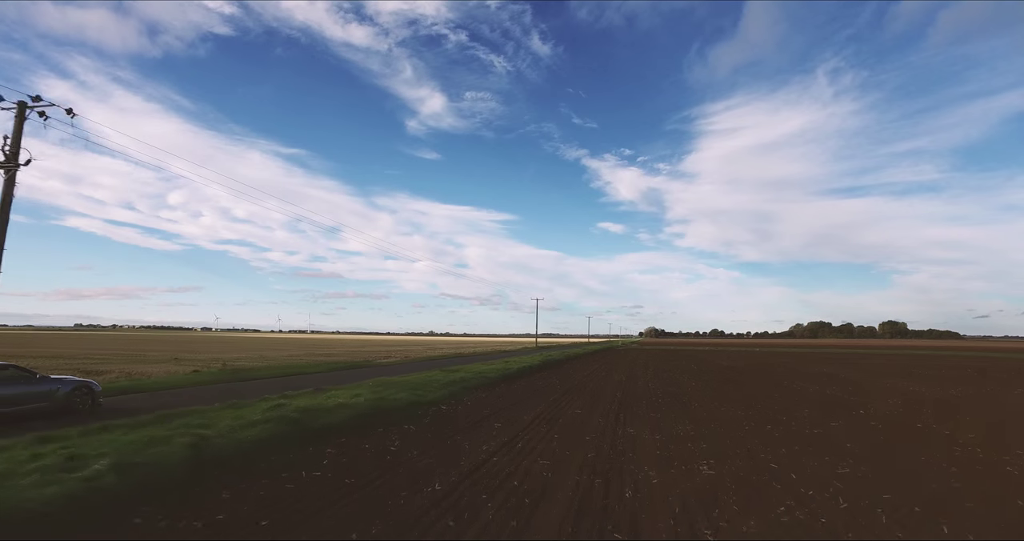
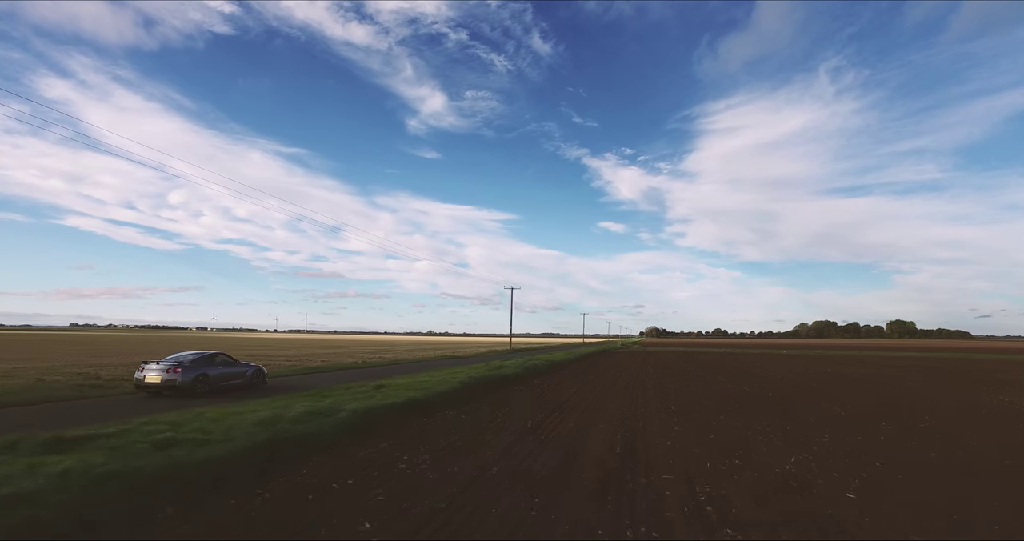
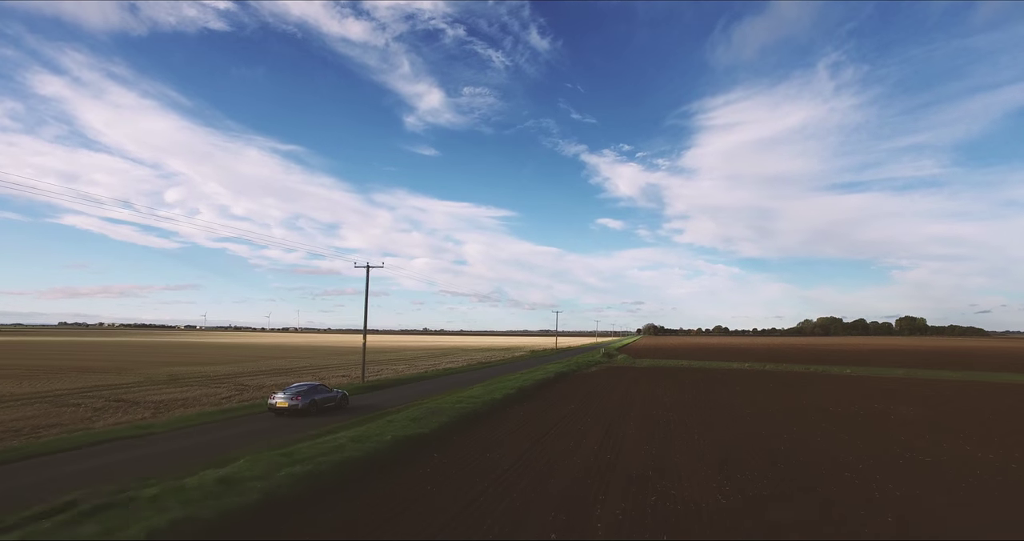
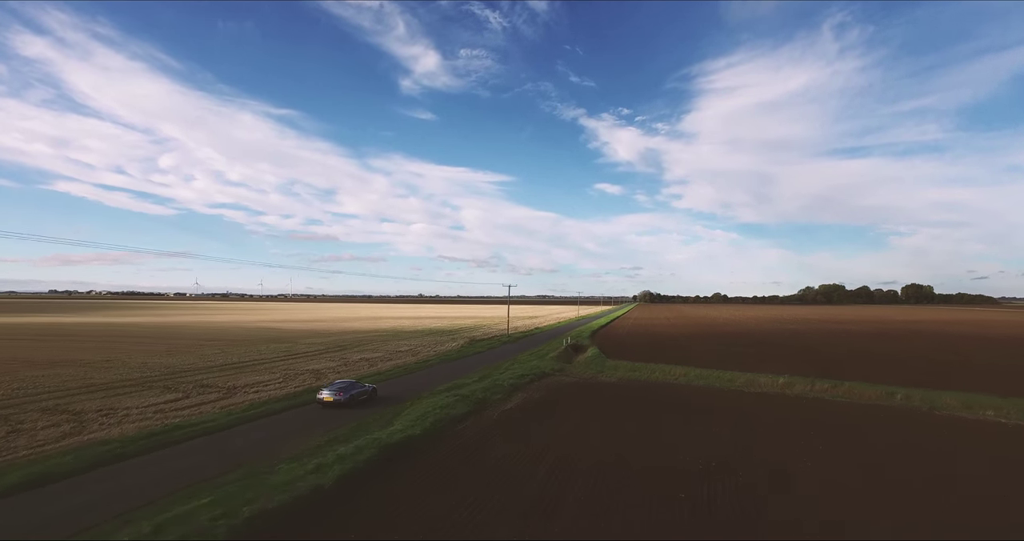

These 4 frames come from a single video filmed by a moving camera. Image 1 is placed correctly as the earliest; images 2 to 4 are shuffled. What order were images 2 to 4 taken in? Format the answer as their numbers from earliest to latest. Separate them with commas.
2, 3, 4
